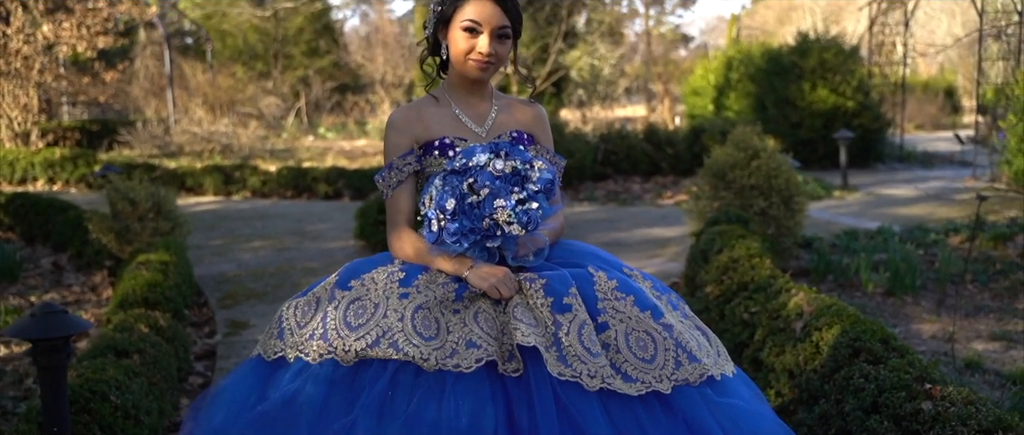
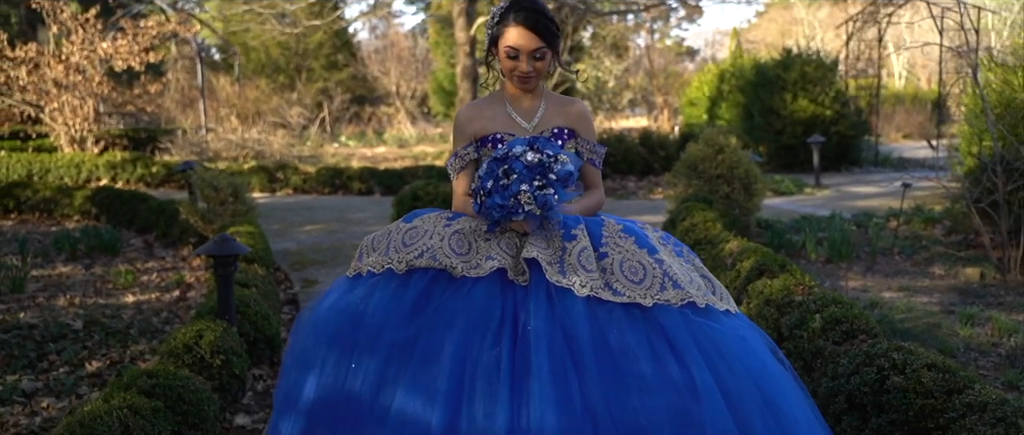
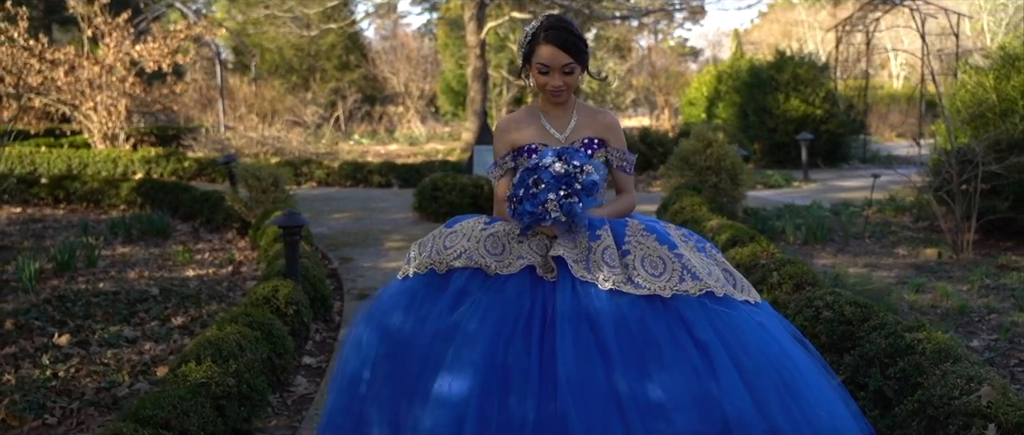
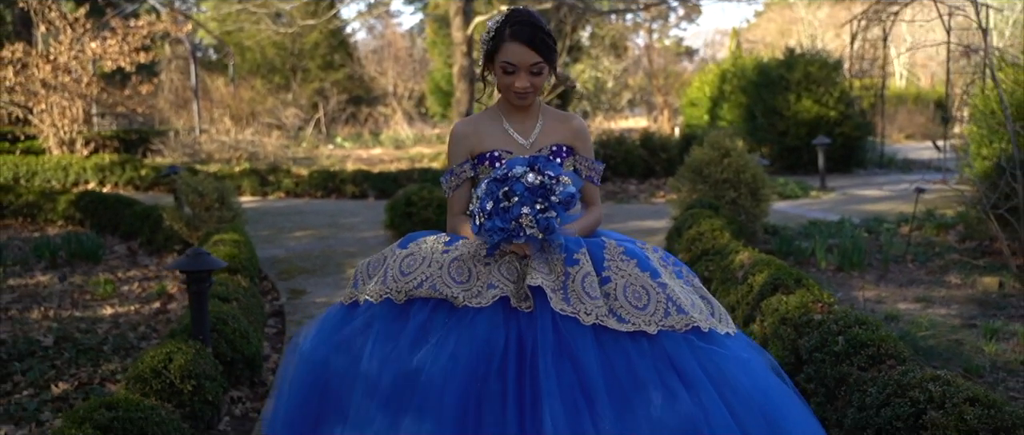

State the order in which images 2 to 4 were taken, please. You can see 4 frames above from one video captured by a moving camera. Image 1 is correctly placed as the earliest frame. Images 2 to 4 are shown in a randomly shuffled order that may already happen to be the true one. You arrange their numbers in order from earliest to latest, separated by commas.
4, 2, 3
